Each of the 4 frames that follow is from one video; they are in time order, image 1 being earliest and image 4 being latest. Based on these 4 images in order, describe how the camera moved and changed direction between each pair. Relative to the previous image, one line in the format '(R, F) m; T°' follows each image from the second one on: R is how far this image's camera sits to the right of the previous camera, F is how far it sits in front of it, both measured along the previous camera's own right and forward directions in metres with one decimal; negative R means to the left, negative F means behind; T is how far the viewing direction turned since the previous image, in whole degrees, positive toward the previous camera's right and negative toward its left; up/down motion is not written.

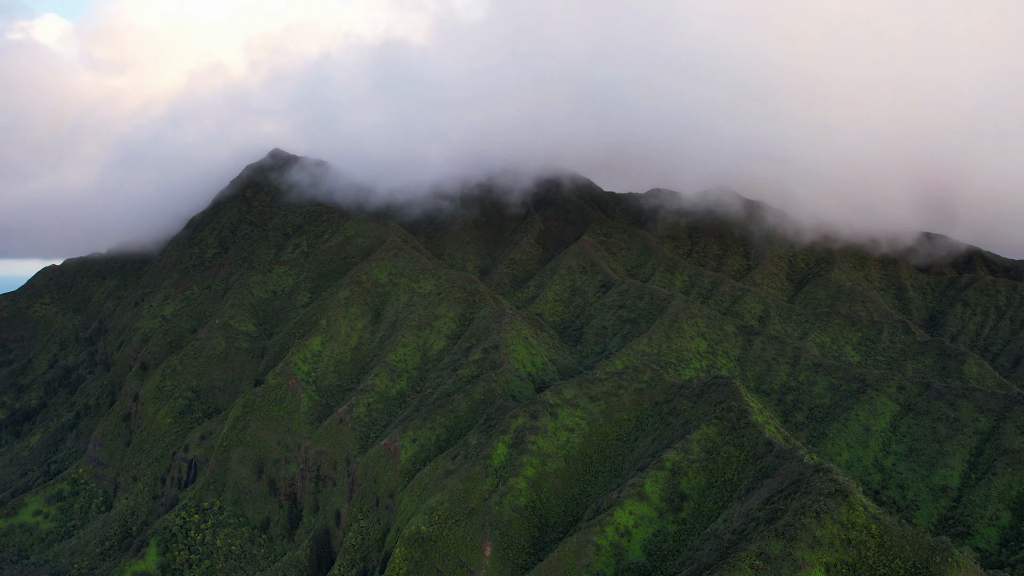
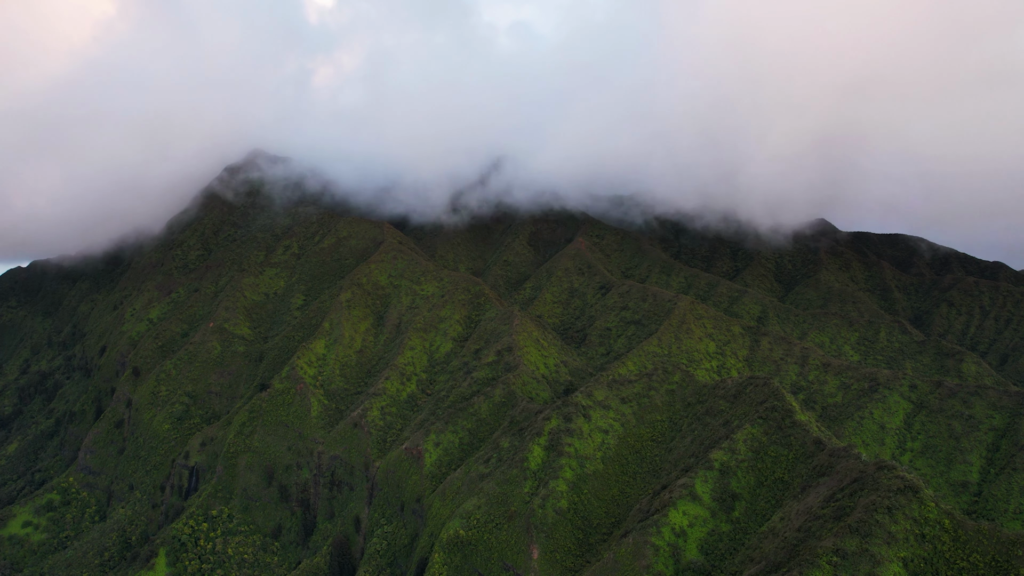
(-6.5, +0.1) m; +3°
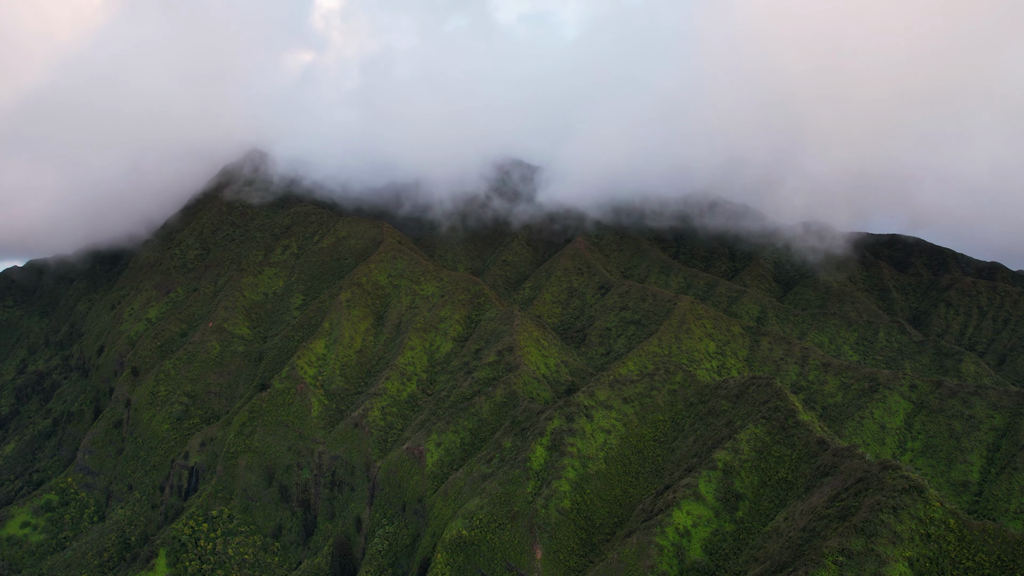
(-0.6, 0.0) m; 0°
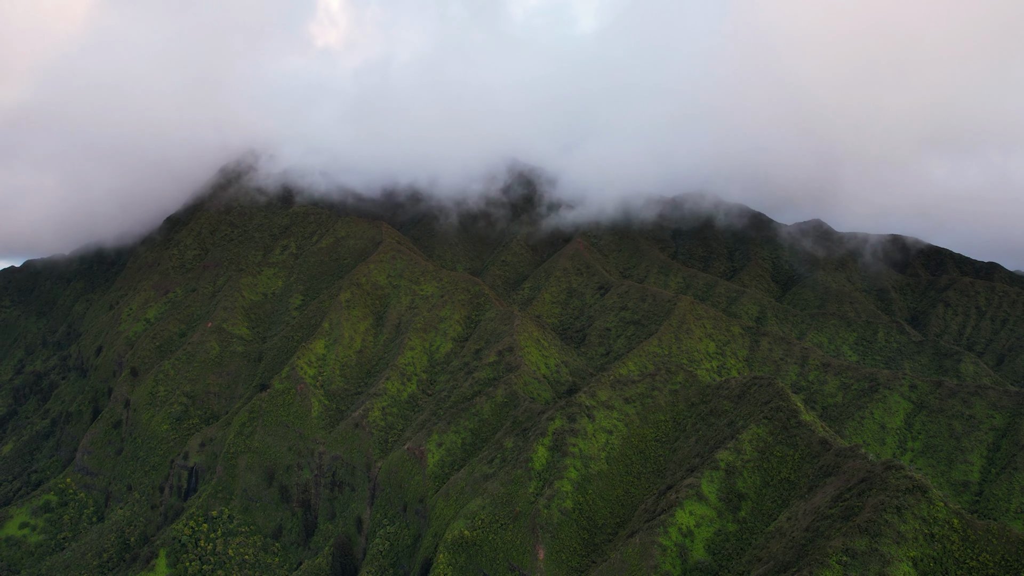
(-0.4, 0.0) m; 0°
